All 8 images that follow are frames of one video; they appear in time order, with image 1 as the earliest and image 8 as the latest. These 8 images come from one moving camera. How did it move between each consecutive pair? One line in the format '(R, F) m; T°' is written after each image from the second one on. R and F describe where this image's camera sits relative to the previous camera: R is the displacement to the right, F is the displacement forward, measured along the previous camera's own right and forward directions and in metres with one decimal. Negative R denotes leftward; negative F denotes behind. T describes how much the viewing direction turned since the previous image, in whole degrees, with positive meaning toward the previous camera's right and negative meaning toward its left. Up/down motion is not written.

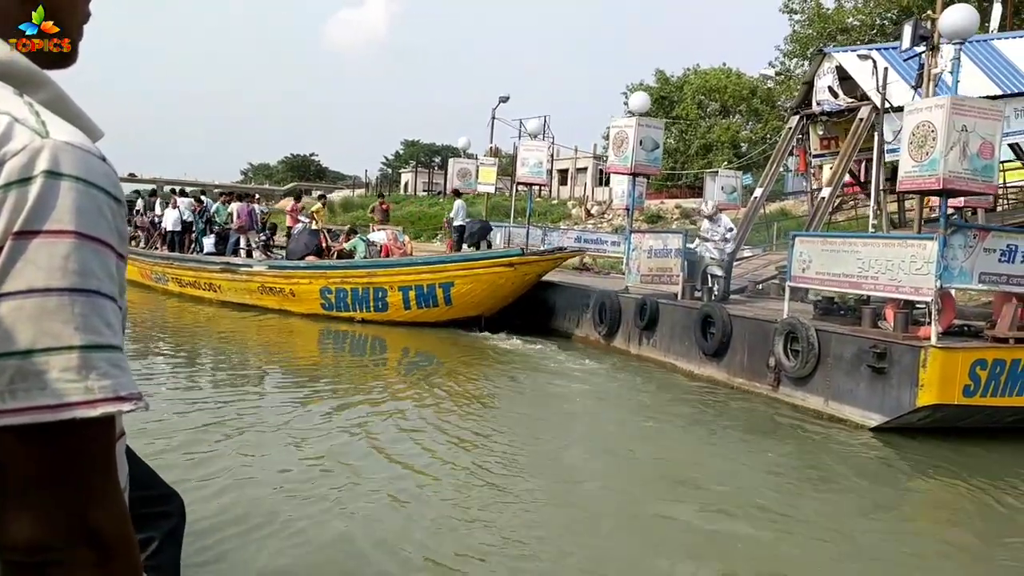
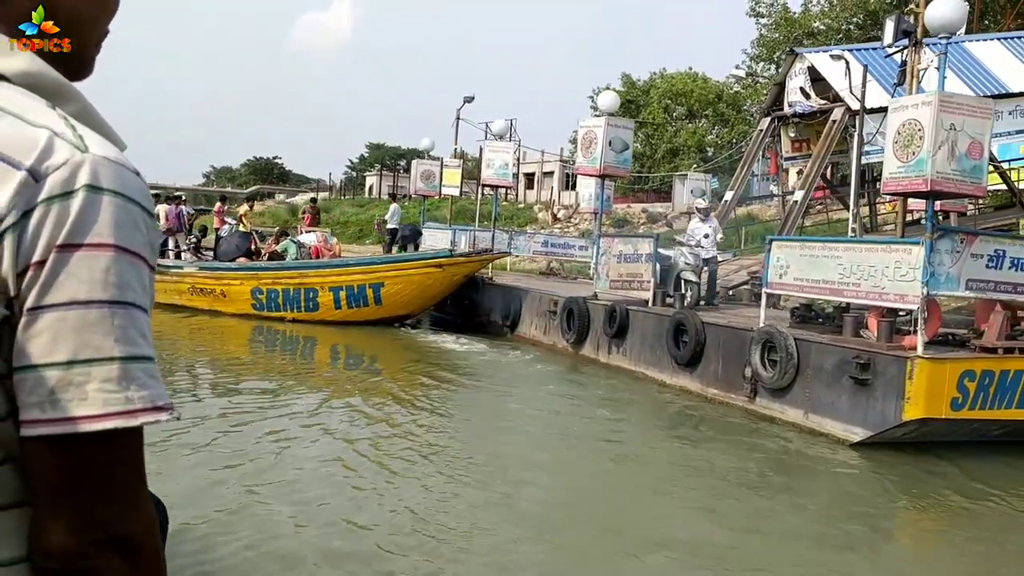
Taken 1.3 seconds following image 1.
(0.0, +0.6) m; +2°
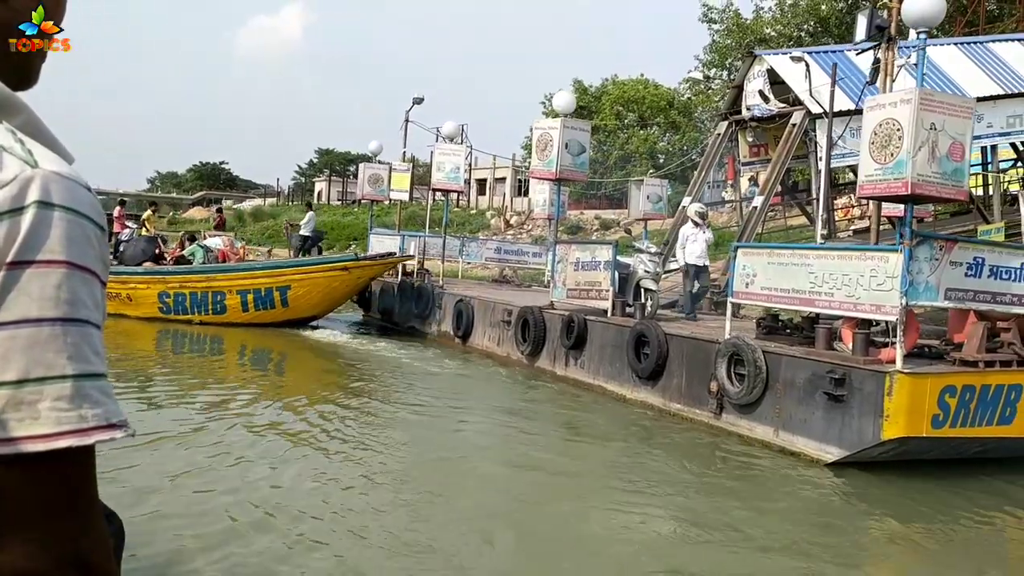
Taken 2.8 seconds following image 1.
(0.0, +0.6) m; +3°
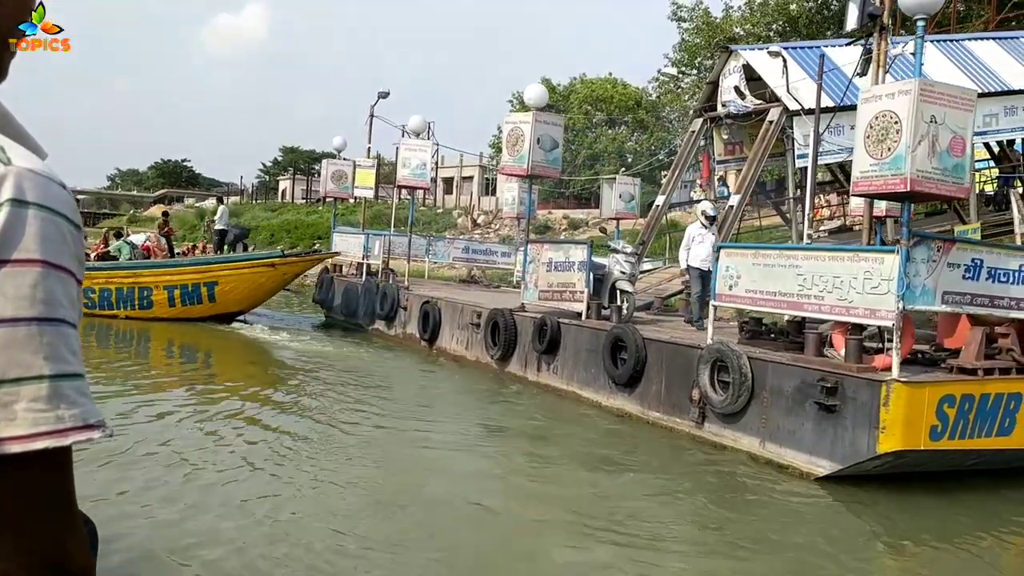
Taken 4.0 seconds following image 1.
(0.0, +0.5) m; +2°
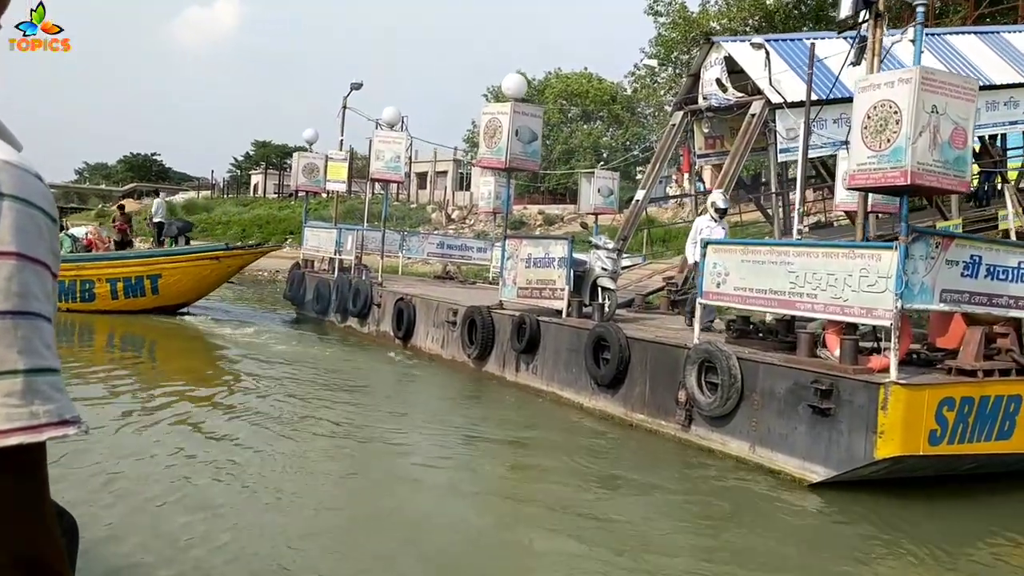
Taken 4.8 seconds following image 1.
(0.0, +0.4) m; +2°
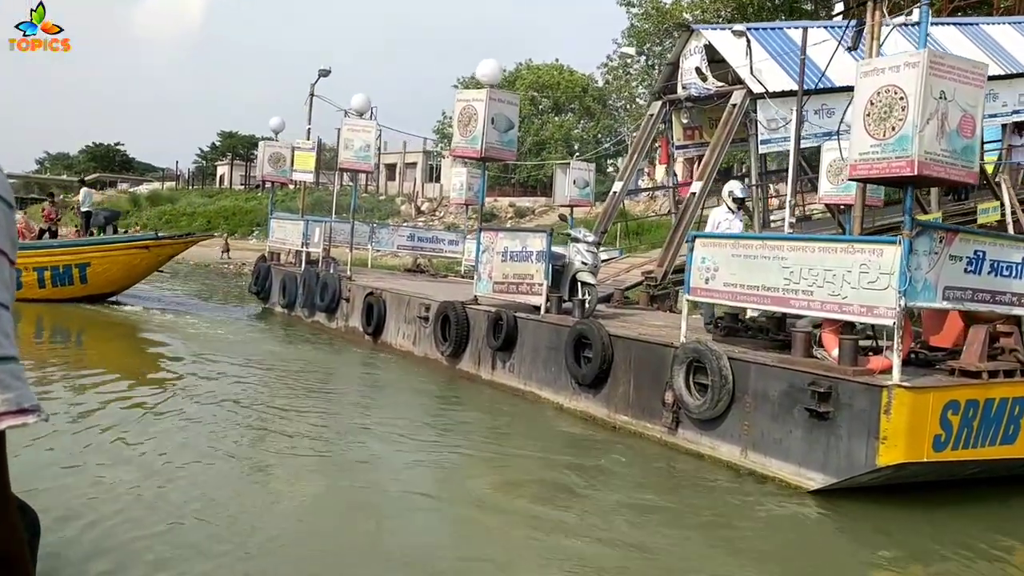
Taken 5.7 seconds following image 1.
(-0.1, +0.4) m; +2°
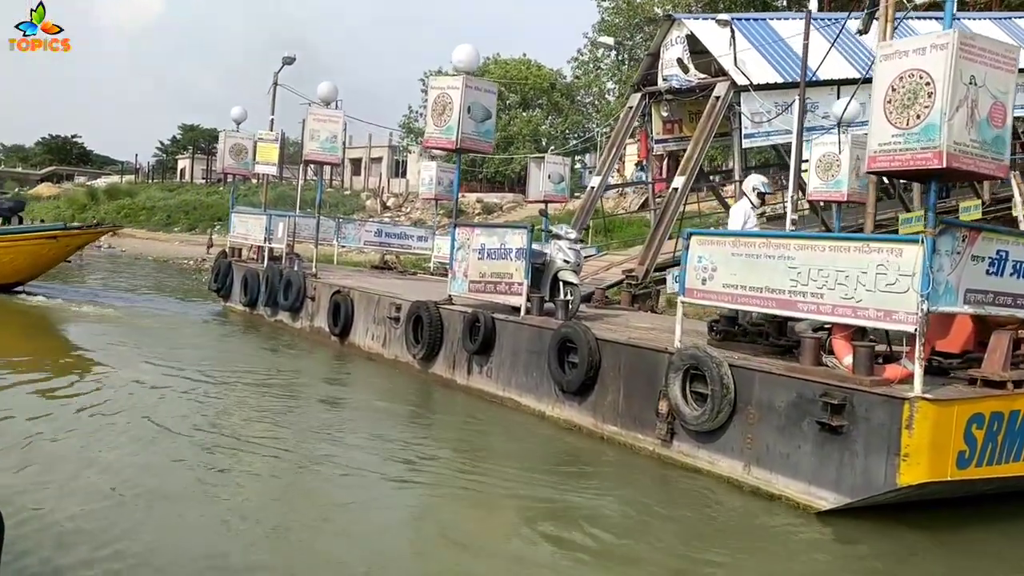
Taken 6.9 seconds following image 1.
(-0.1, +0.6) m; +2°
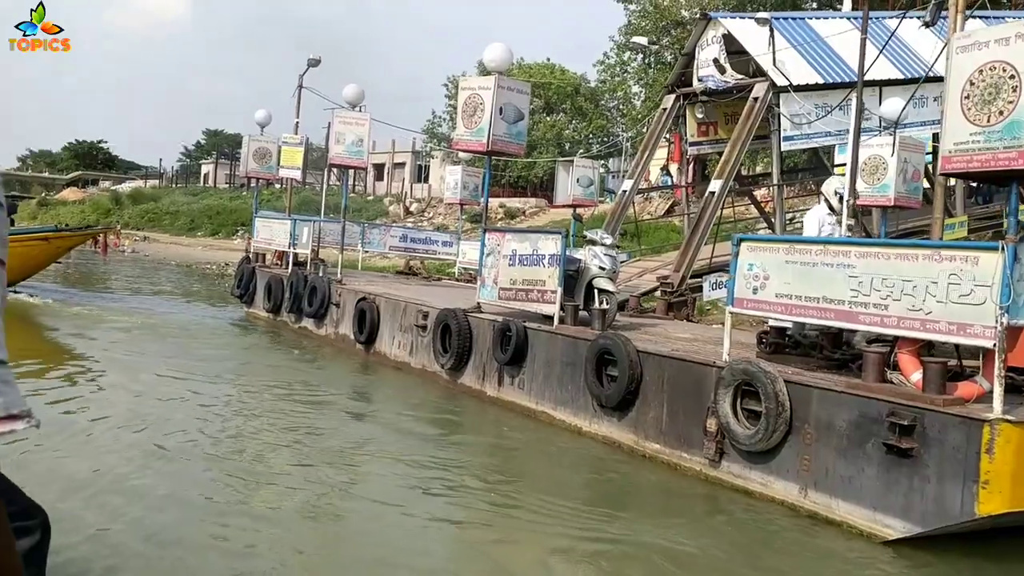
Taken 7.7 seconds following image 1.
(-0.1, +0.4) m; -1°
